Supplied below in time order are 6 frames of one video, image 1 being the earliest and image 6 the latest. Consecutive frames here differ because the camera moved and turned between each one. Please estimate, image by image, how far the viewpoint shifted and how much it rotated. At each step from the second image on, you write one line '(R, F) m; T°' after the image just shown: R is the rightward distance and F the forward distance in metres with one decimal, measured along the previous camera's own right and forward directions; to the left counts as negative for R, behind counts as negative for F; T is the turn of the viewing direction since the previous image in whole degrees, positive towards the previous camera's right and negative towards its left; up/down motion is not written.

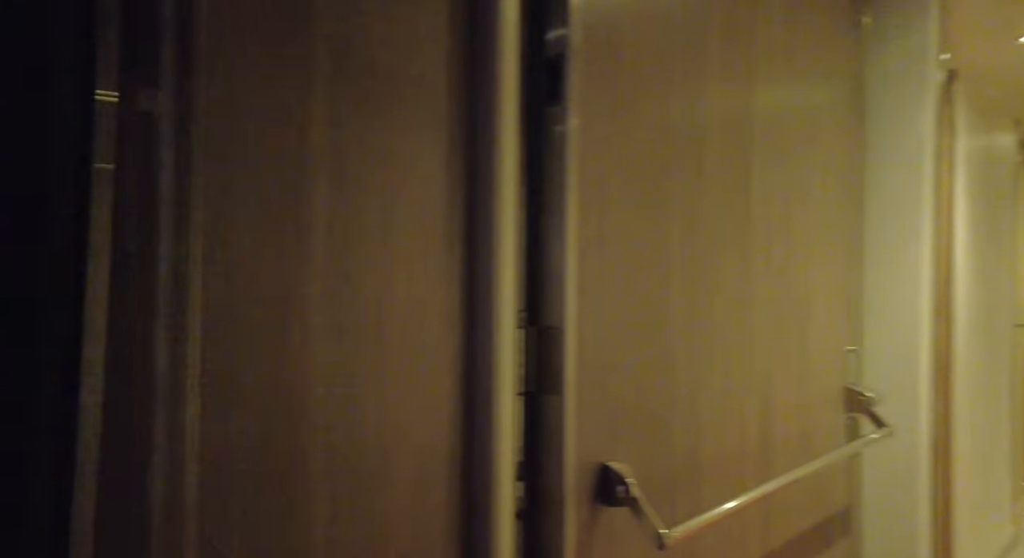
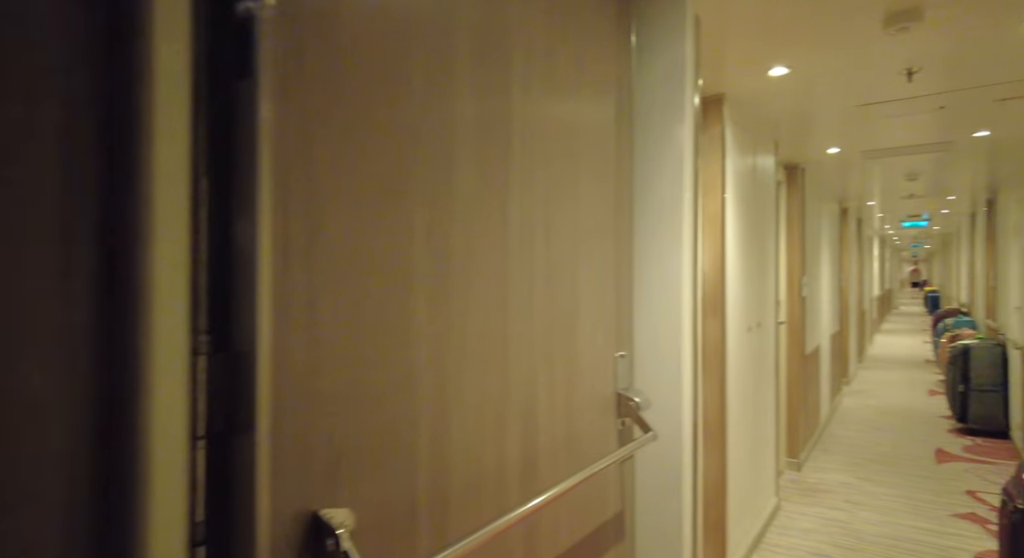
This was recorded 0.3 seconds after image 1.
(+0.2, +0.1) m; +15°
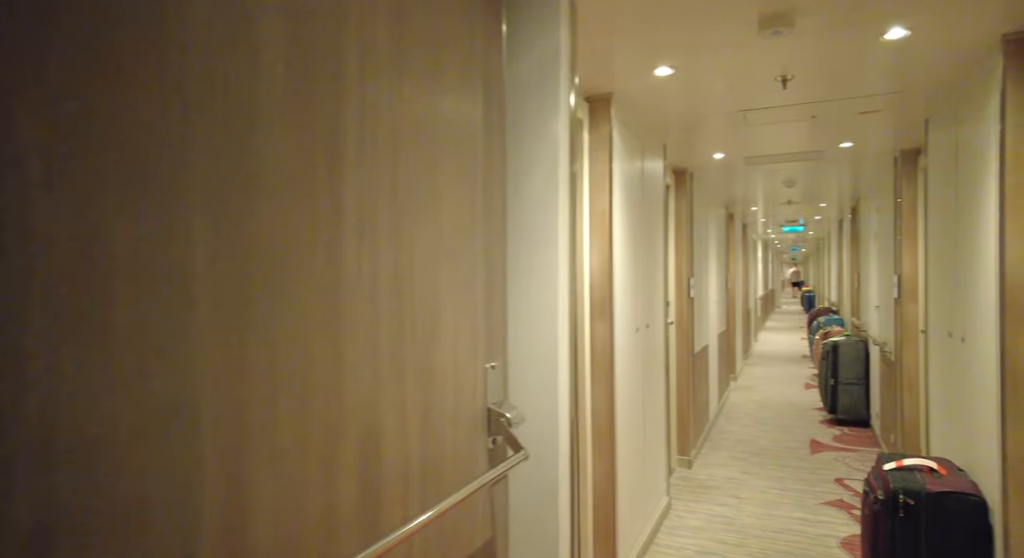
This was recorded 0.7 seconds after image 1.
(+0.1, +0.1) m; +9°
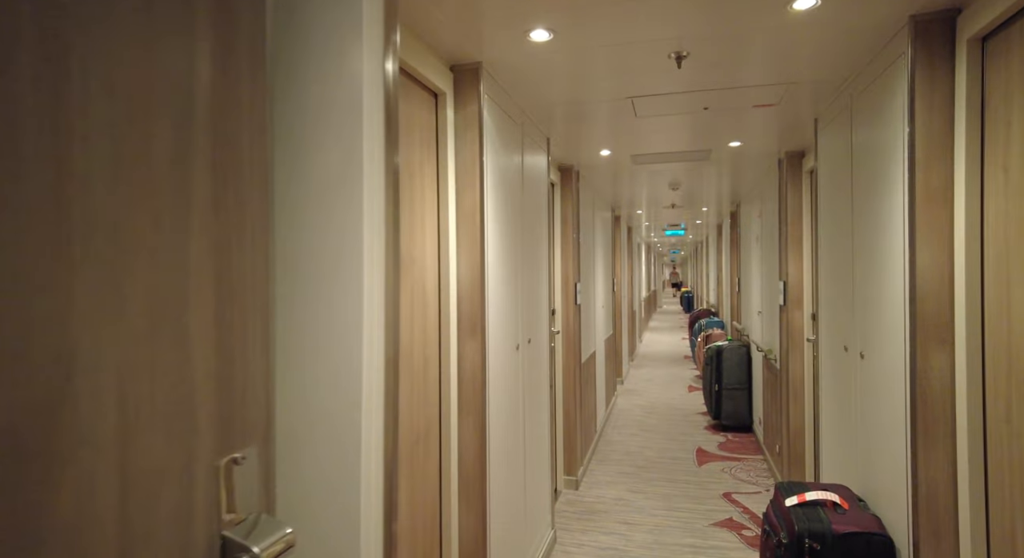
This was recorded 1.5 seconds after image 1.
(+0.2, +0.5) m; +10°
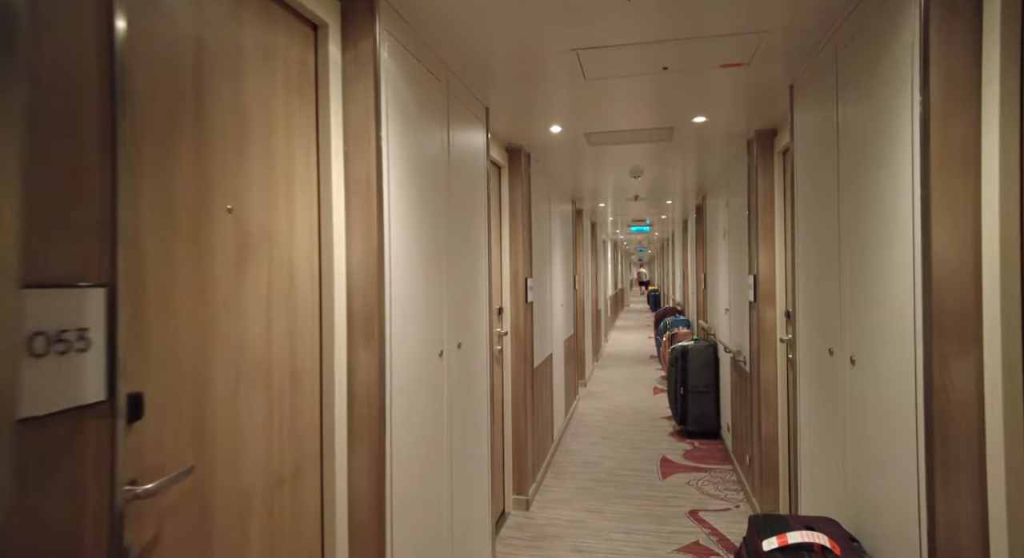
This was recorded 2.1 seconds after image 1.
(+0.2, +0.5) m; +3°
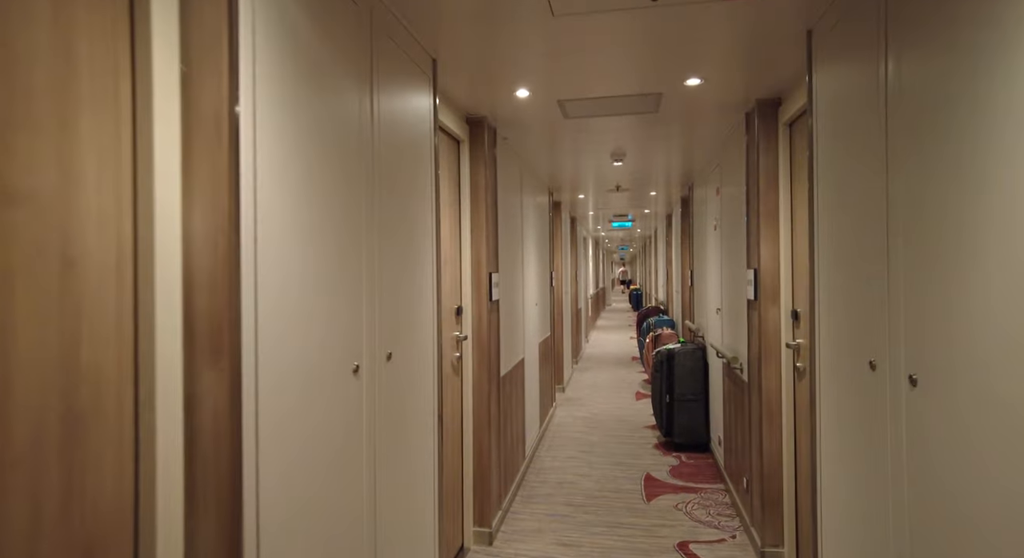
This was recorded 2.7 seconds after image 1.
(+0.1, +0.5) m; +2°
